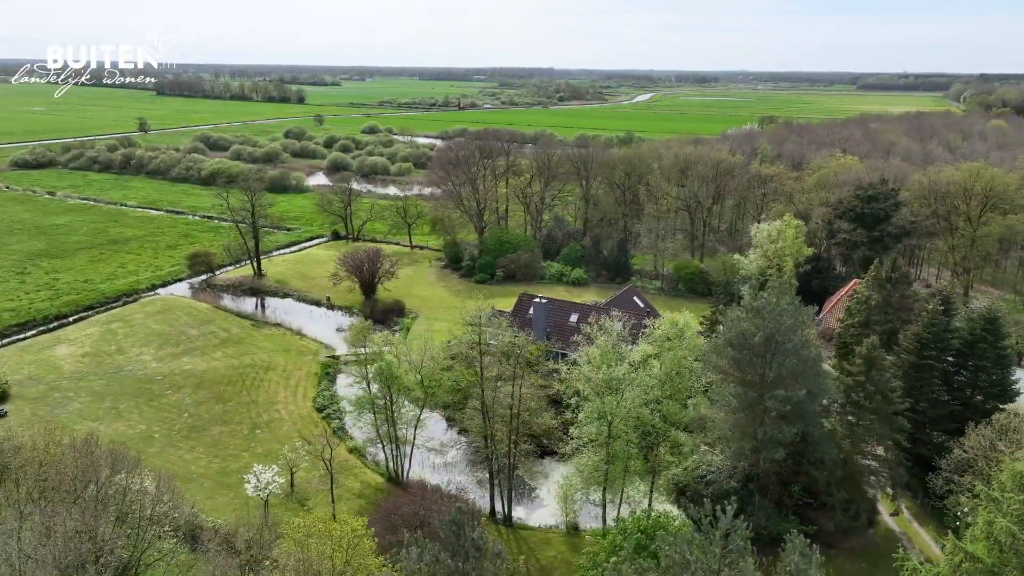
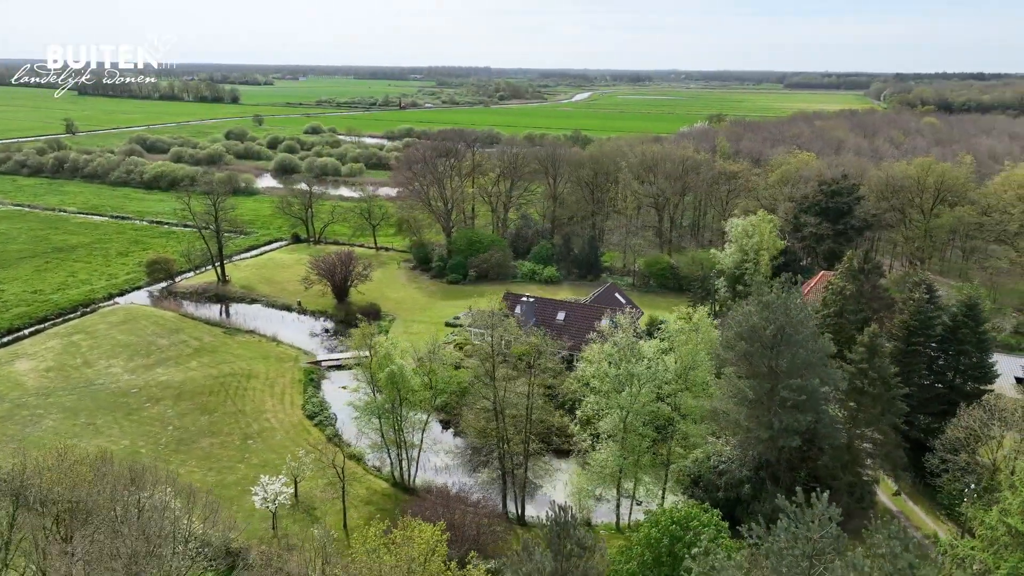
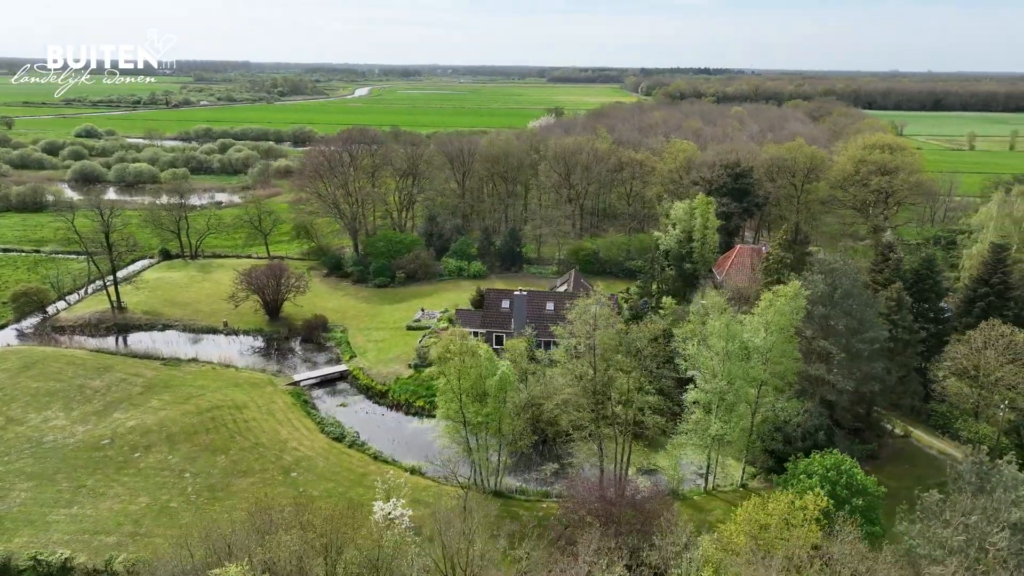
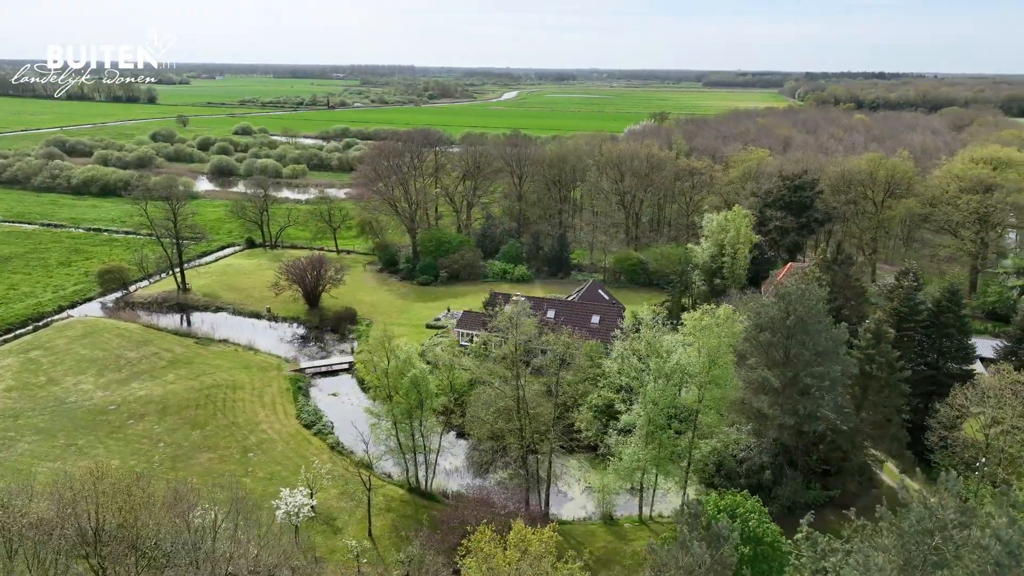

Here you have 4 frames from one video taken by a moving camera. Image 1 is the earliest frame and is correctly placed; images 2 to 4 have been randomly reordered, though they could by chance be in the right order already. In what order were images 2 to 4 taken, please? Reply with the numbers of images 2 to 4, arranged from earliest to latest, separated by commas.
2, 4, 3
